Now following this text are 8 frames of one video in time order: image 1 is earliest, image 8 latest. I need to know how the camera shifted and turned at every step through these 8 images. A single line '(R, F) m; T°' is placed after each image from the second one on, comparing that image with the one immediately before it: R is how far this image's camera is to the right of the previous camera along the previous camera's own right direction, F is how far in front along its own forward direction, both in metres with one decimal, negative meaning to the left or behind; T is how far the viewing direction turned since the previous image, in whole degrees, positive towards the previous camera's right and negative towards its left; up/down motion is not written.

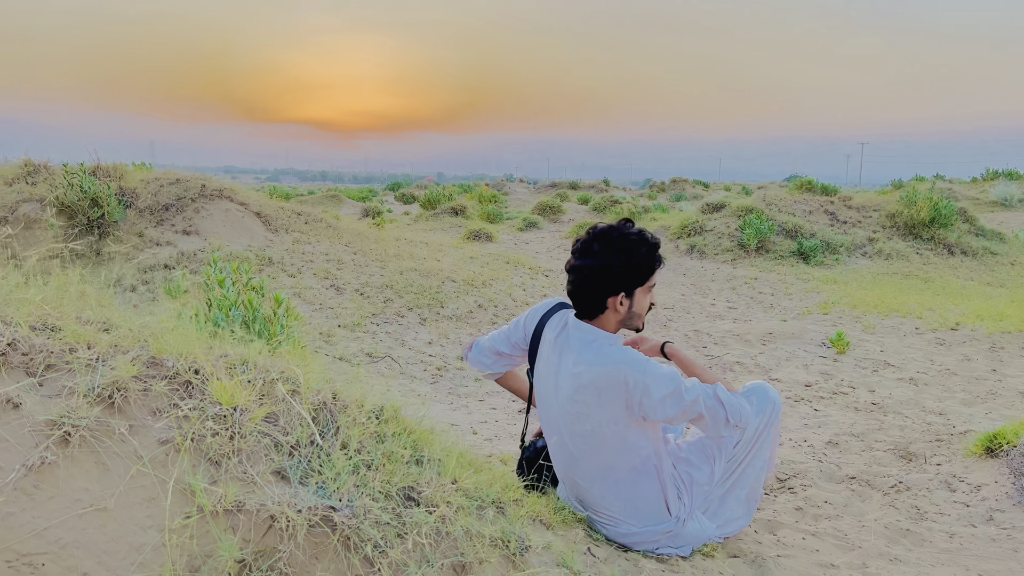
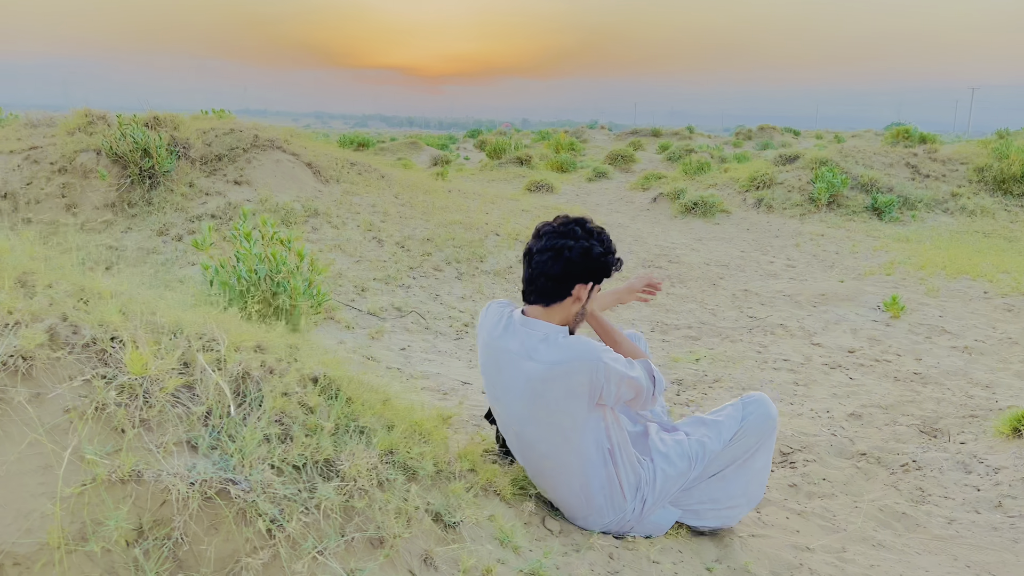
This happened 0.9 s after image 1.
(+0.3, +0.1) m; -6°
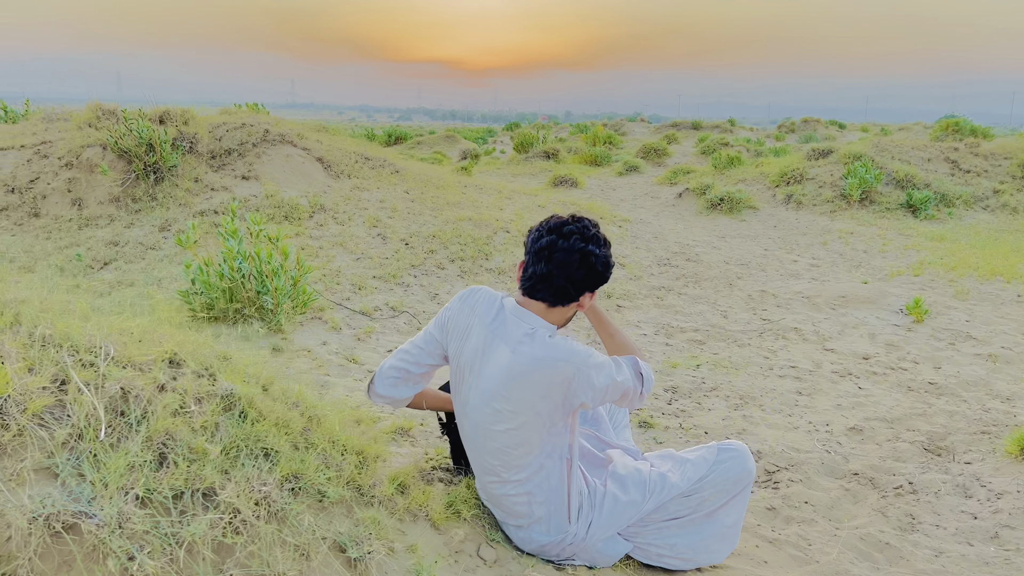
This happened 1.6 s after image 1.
(+0.3, +0.2) m; -3°
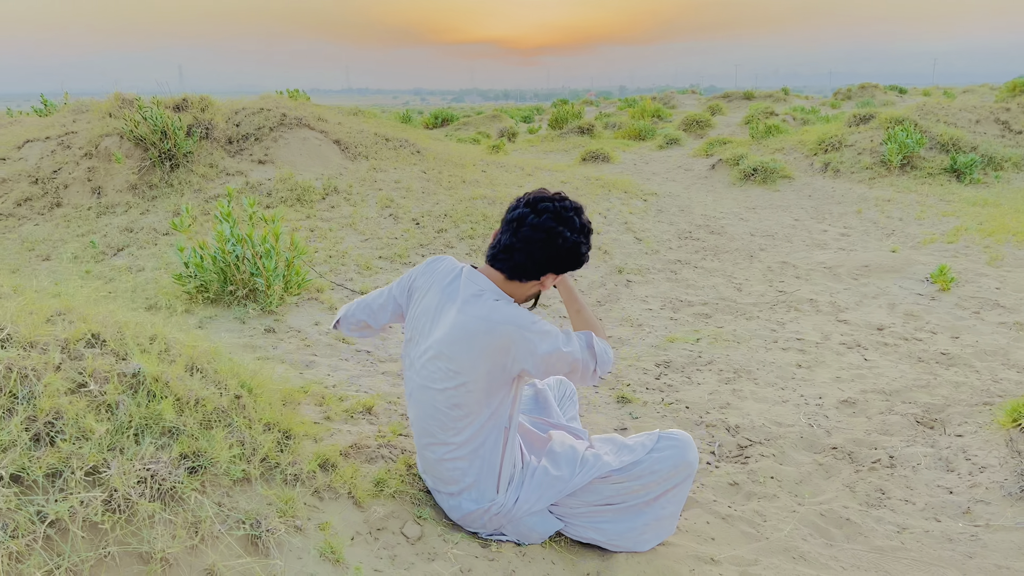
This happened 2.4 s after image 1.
(+0.4, +0.1) m; -4°
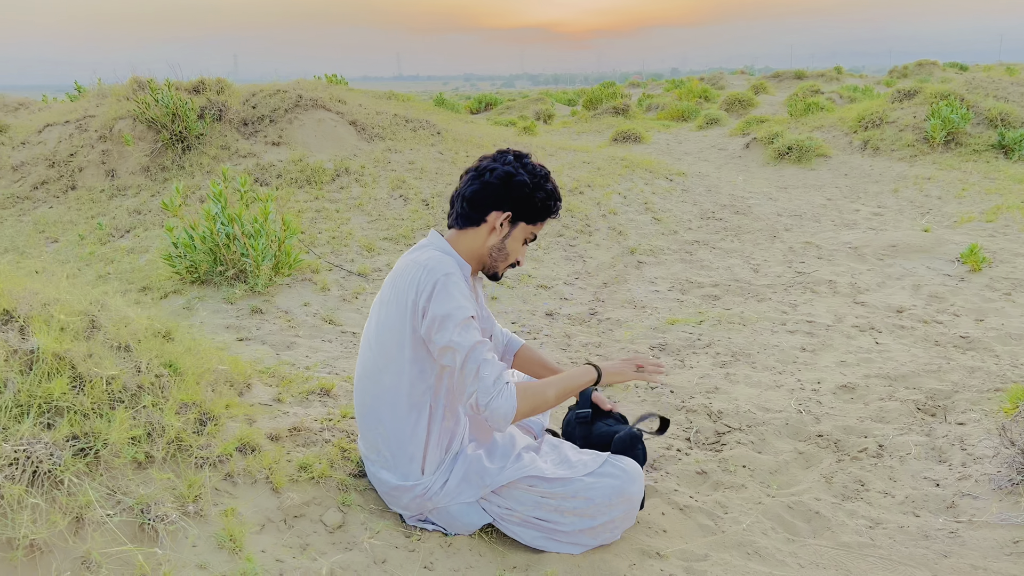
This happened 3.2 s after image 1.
(+0.3, +0.2) m; -3°
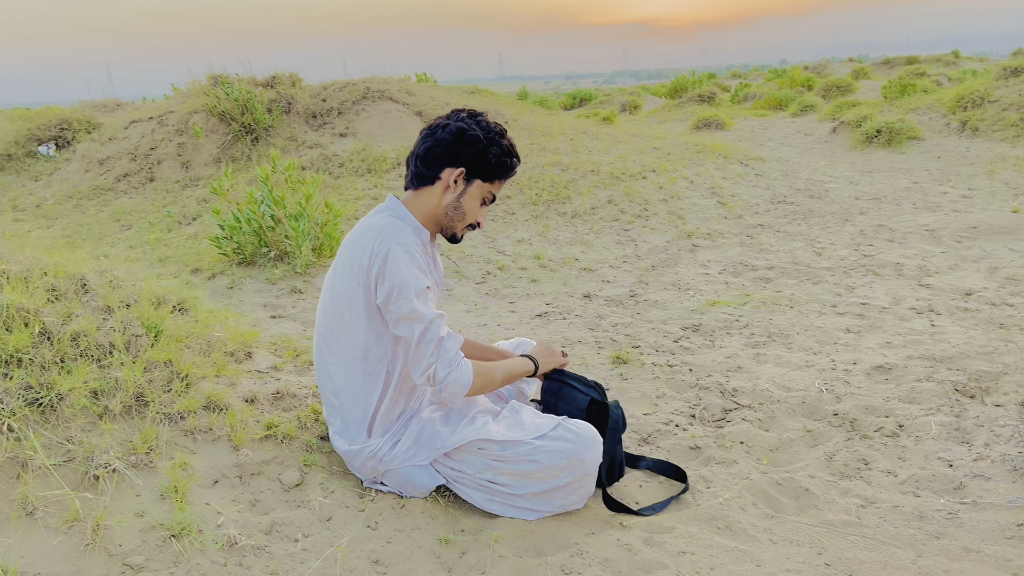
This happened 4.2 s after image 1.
(+0.4, +0.1) m; -7°
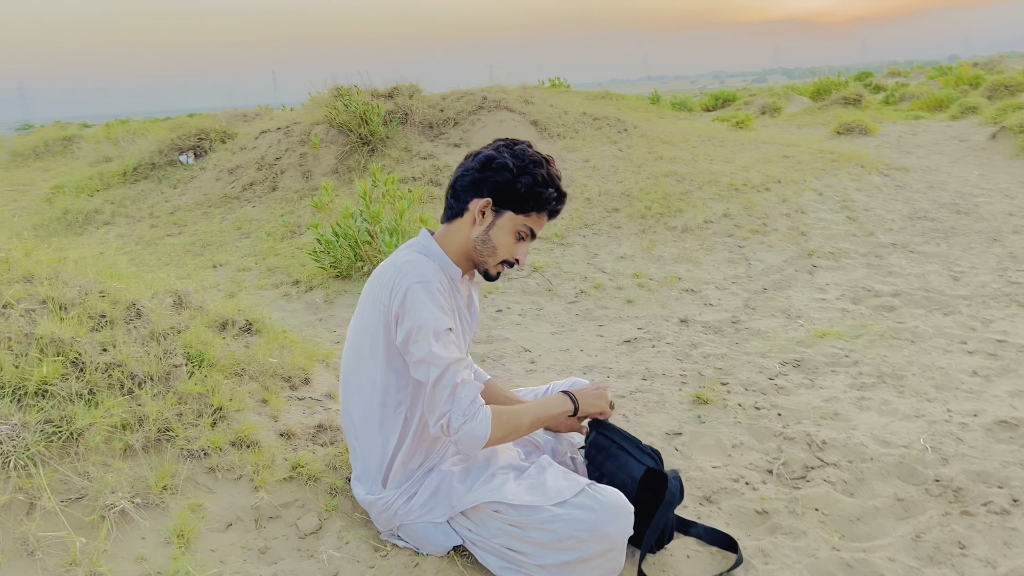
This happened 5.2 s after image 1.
(+0.2, +0.2) m; -9°
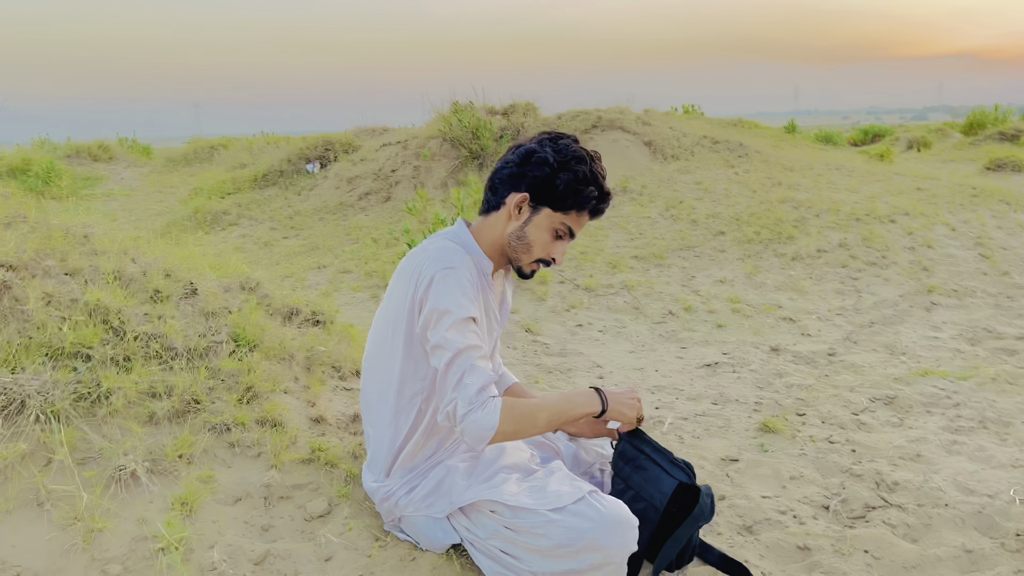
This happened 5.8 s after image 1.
(+0.2, +0.1) m; -9°
